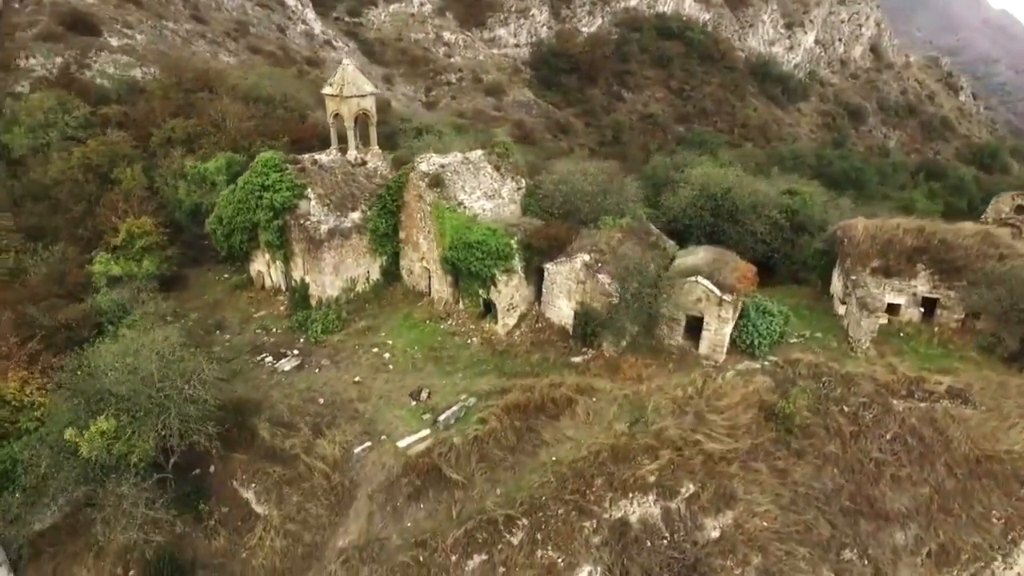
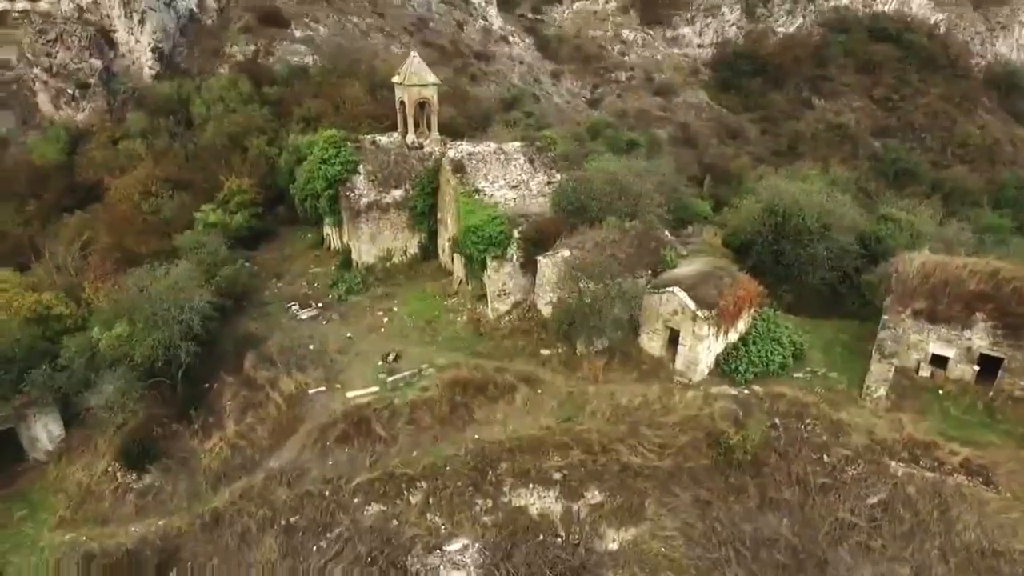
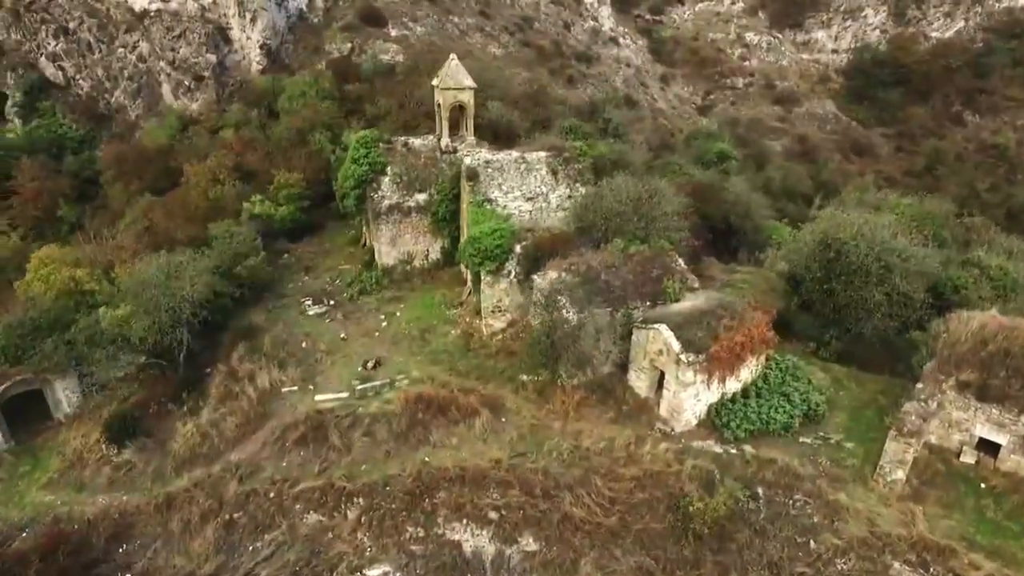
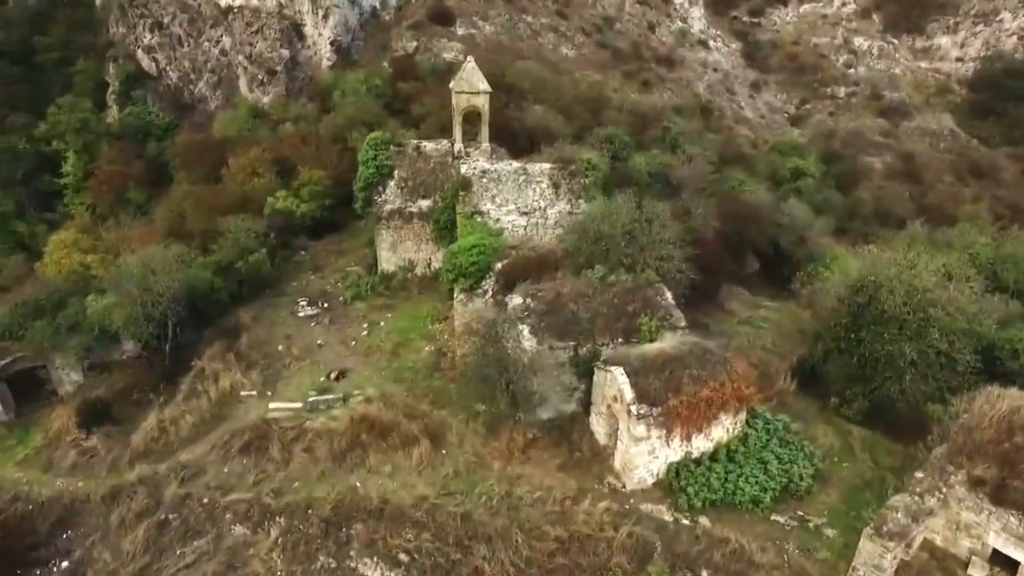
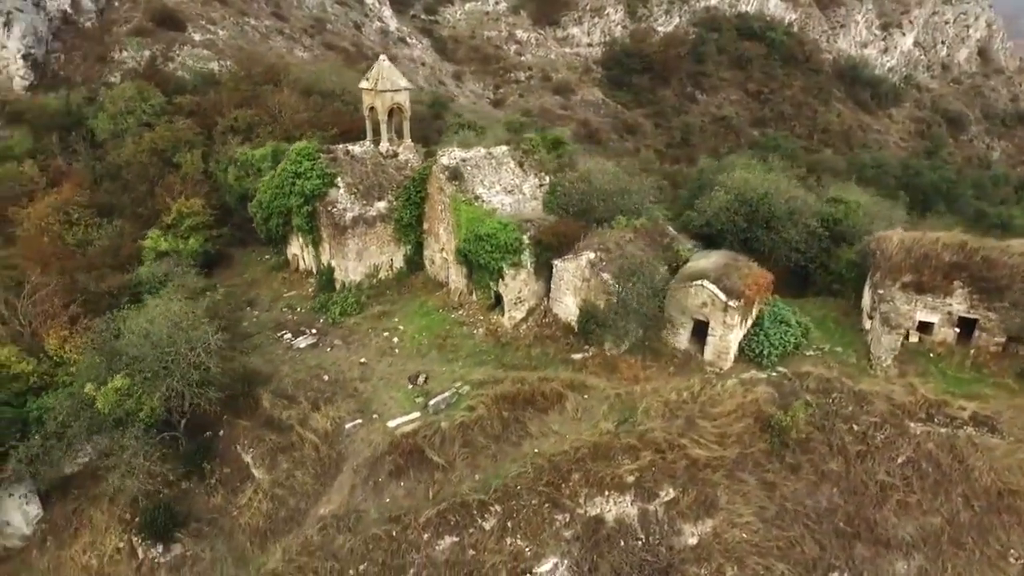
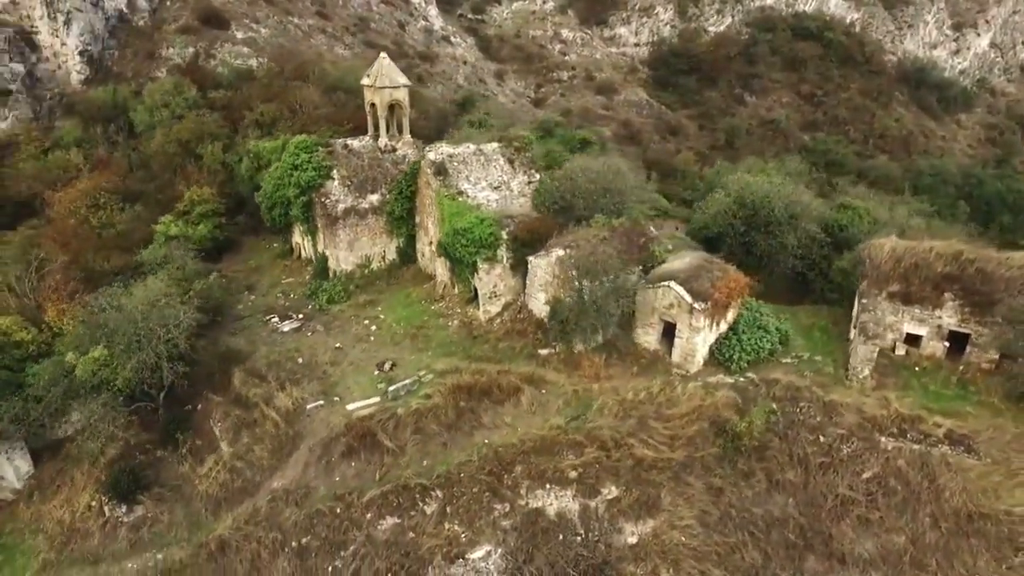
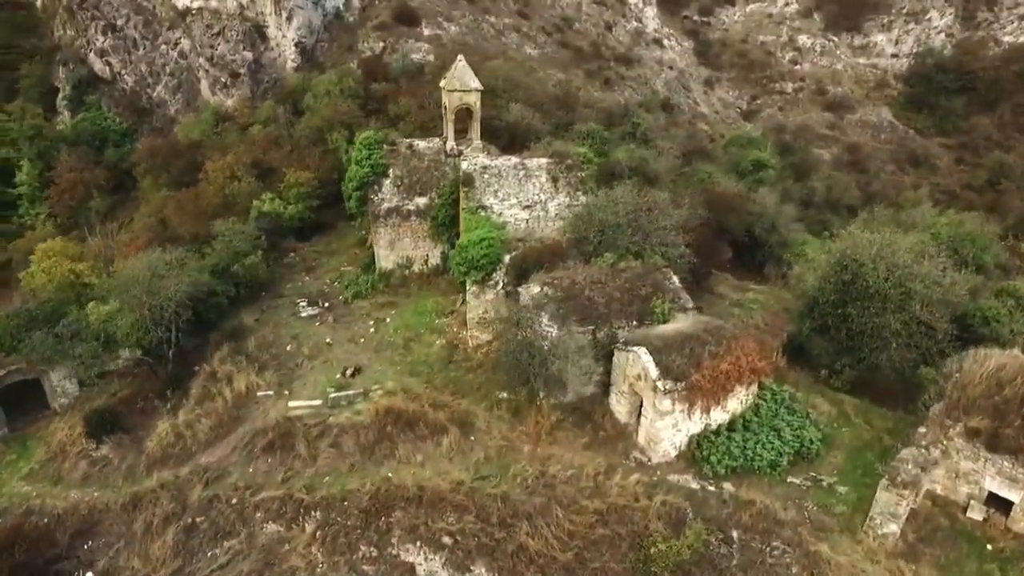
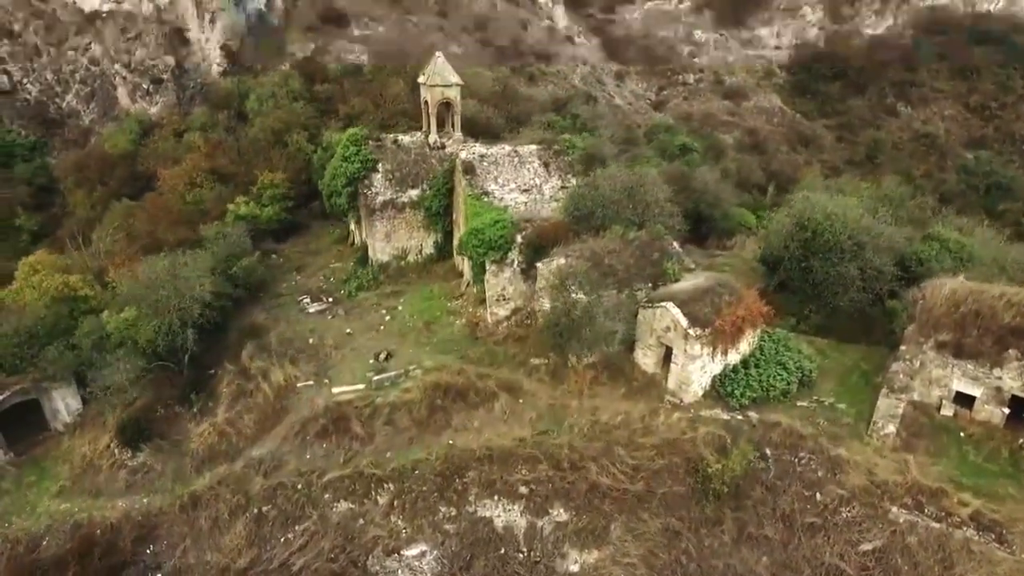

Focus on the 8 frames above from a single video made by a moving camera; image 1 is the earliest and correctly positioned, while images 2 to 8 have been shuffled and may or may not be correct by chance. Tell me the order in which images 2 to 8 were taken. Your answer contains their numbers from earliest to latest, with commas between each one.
5, 6, 2, 8, 3, 7, 4
